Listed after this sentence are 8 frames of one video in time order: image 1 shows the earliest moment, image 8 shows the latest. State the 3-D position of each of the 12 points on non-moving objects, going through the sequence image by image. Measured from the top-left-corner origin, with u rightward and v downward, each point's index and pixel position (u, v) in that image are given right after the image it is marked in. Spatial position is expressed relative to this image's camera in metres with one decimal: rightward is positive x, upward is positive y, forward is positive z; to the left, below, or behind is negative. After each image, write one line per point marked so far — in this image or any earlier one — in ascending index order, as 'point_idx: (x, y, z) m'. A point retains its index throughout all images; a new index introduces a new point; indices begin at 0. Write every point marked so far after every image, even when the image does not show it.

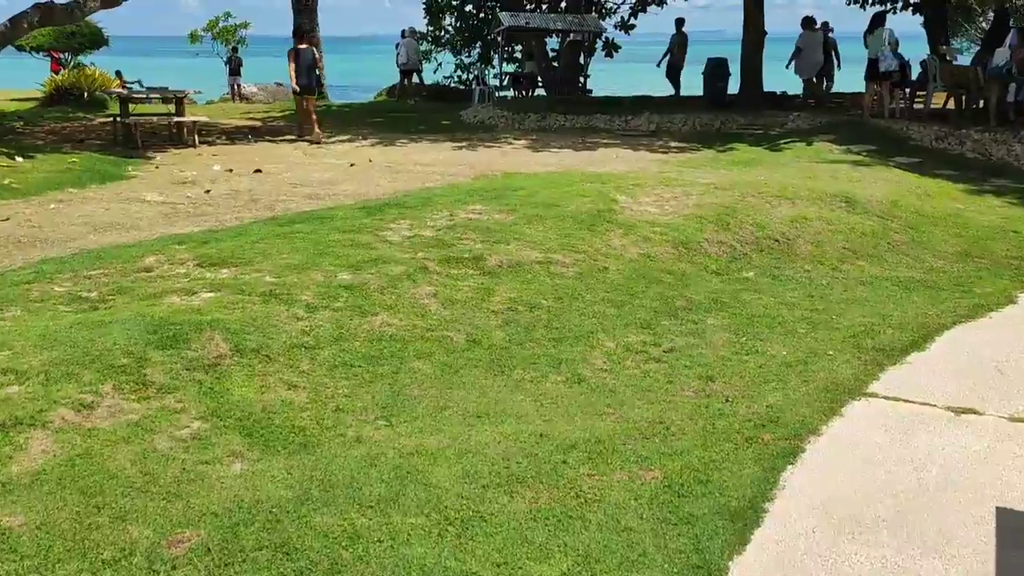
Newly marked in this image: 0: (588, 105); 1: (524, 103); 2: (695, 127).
0: (+1.3, +3.0, +14.8) m
1: (+0.2, +3.3, +15.7) m
2: (+2.7, +2.4, +13.0) m
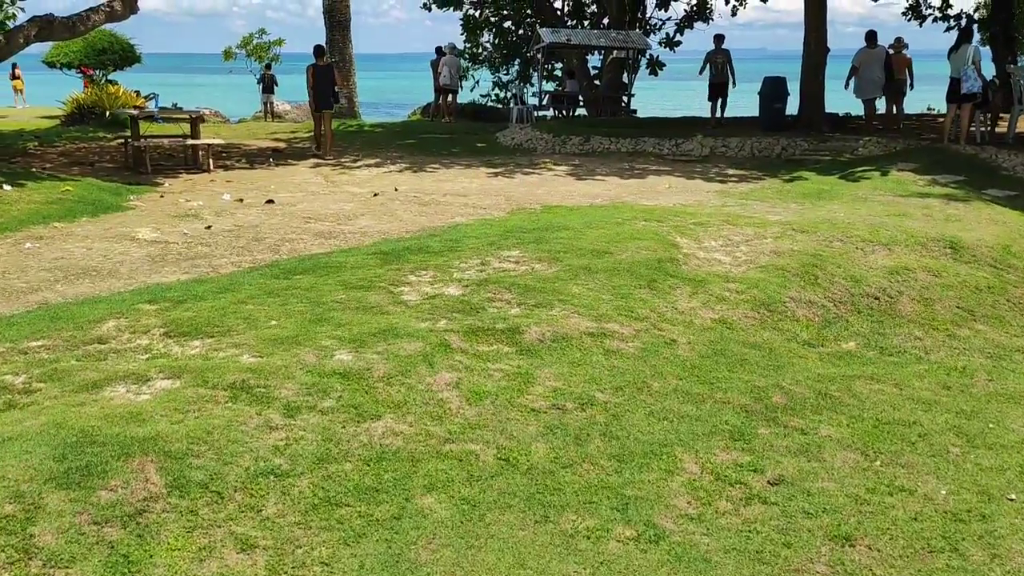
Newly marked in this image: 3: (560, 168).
0: (+1.9, +2.5, +13.7) m
1: (+0.8, +2.7, +14.7) m
2: (+3.2, +1.8, +11.9) m
3: (+0.6, +1.5, +11.2) m
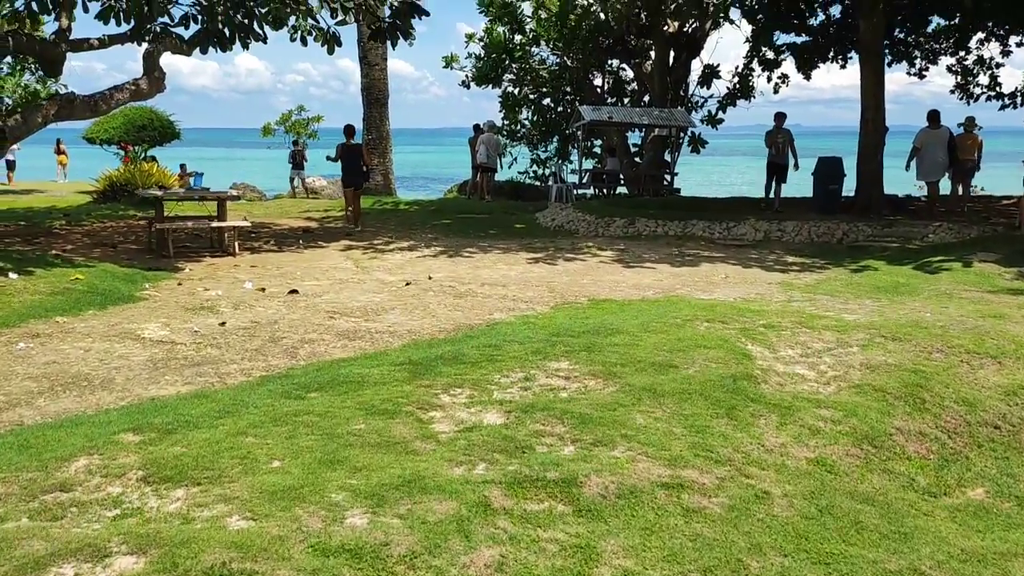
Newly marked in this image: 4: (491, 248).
0: (+2.5, +1.1, +13.0) m
1: (+1.5, +1.3, +14.1) m
2: (+3.8, +0.6, +11.1) m
3: (+1.1, +0.4, +10.5) m
4: (-0.3, +0.5, +11.0) m
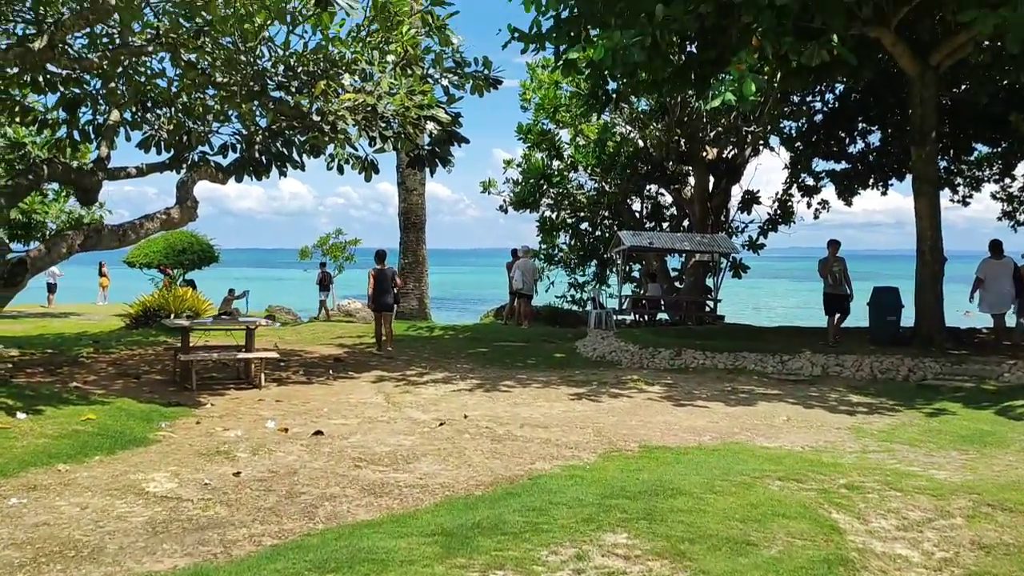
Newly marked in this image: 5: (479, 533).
0: (+3.1, -0.7, +12.4) m
1: (+2.1, -0.7, +13.5) m
2: (+4.2, -1.0, +10.4) m
3: (+1.6, -1.1, +9.8) m
4: (+0.2, -1.1, +10.4) m
5: (-0.2, -1.2, +4.3) m
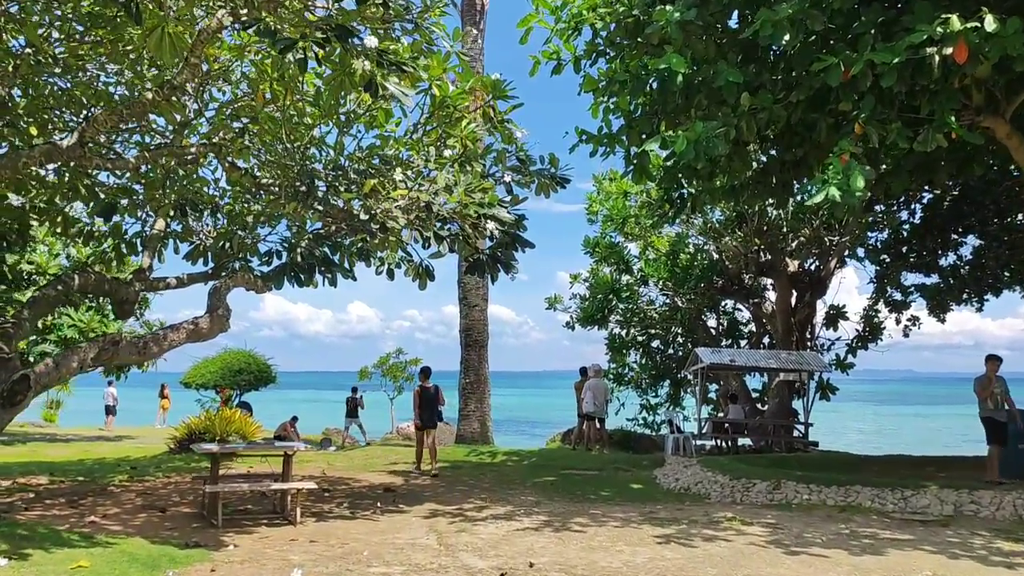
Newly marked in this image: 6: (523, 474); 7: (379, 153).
0: (+3.9, -2.2, +10.7) m
1: (+3.0, -2.3, +11.9) m
2: (+5.0, -2.2, +8.6) m
3: (+2.2, -2.3, +8.3) m
4: (+1.0, -2.3, +8.9) m
5: (+0.1, -1.6, +2.9) m
6: (+0.2, -2.6, +12.4) m
7: (-1.4, +1.4, +9.5) m
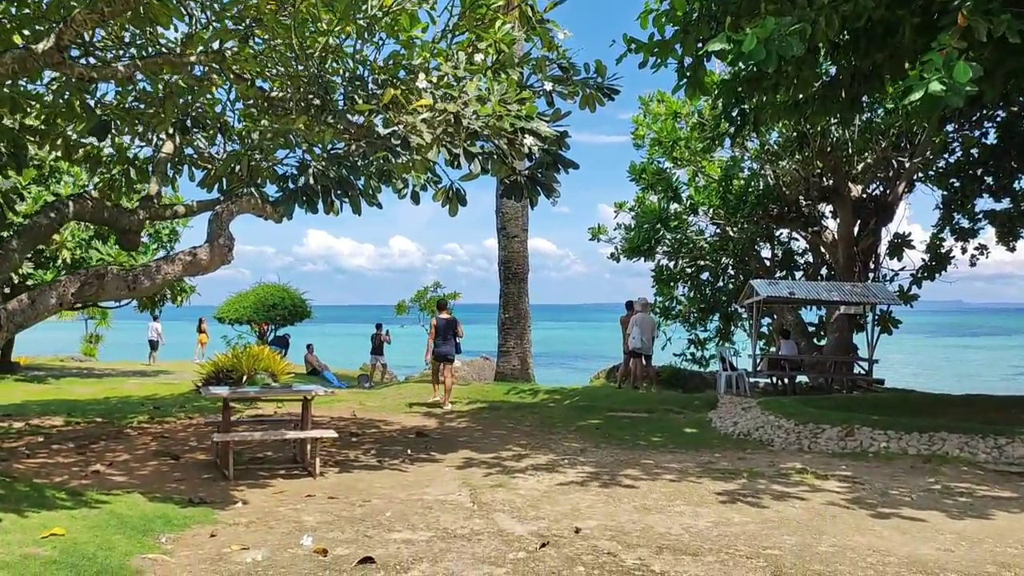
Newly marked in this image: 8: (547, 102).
0: (+4.4, -1.4, +9.7) m
1: (+3.6, -1.4, +10.9) m
2: (+5.3, -1.5, +7.5) m
3: (+2.6, -1.6, +7.3) m
4: (+1.3, -1.6, +8.0) m
5: (+0.2, -1.4, +2.0) m
6: (+0.7, -1.7, +11.6) m
7: (-1.0, +2.1, +8.4) m
8: (+0.3, +1.7, +8.2) m
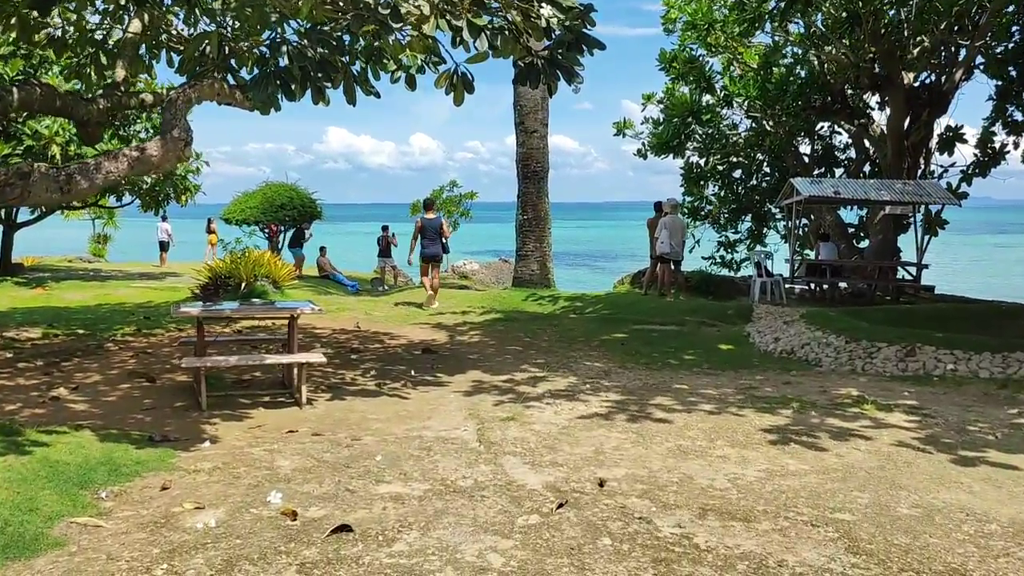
0: (+4.5, -0.4, +8.6) m
1: (+3.7, -0.3, +9.8) m
2: (+5.4, -0.8, +6.4) m
3: (+2.7, -0.9, +6.3) m
4: (+1.5, -0.9, +7.0) m
5: (+0.2, -1.3, +1.1) m
6: (+0.9, -0.5, +10.6) m
7: (-0.9, +2.9, +7.0) m
8: (+0.4, +2.5, +6.9) m
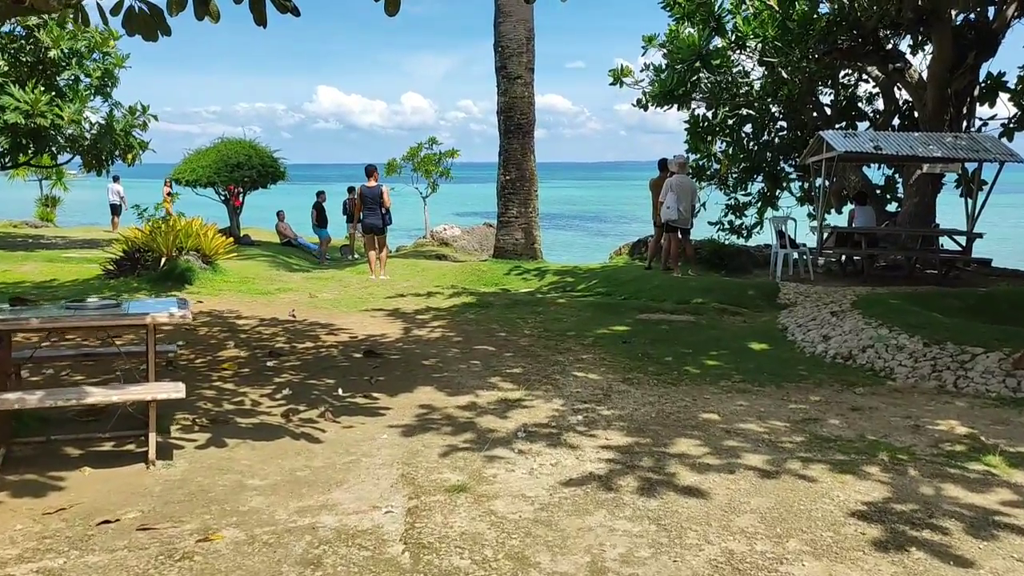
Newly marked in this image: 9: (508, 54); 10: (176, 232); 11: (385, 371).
0: (+4.3, -0.3, +6.4) m
1: (+3.5, -0.2, +7.7) m
2: (+5.2, -0.8, +4.3) m
3: (+2.5, -0.9, +4.2) m
4: (+1.2, -0.8, +4.8) m
5: (0.0, -1.5, -1.1) m
6: (+0.6, -0.3, +8.4) m
7: (-1.1, +3.0, +4.7) m
8: (+0.2, +2.5, +4.6) m
9: (-0.1, +3.6, +13.6) m
10: (-4.2, +0.7, +11.1) m
11: (-0.9, -0.6, +6.6) m
